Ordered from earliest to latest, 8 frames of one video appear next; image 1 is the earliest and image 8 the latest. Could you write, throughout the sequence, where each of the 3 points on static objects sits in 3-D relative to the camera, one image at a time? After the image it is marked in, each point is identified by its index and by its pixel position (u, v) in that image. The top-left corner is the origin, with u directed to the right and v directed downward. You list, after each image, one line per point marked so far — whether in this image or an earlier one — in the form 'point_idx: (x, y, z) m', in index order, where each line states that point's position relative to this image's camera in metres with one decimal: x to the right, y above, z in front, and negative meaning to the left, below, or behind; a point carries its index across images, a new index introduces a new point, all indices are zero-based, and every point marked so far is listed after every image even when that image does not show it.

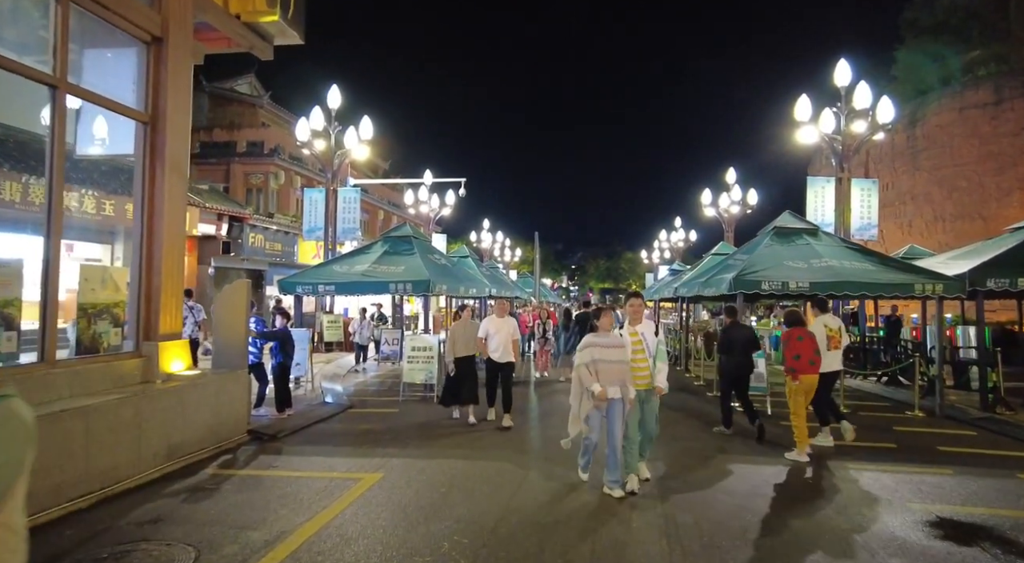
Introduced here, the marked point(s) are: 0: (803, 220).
0: (+6.5, +1.4, +13.6) m
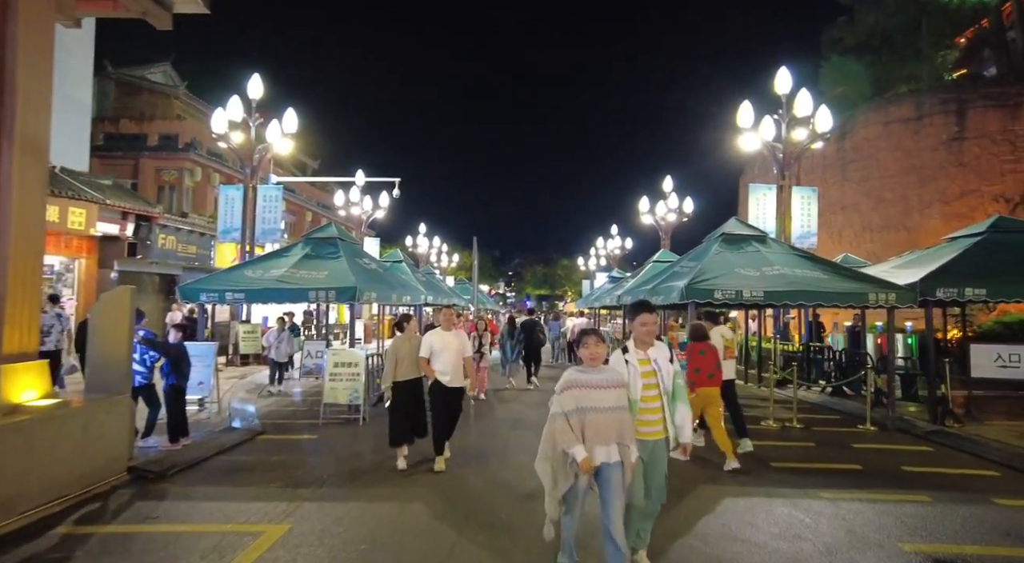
0: (+5.2, +1.2, +13.2) m
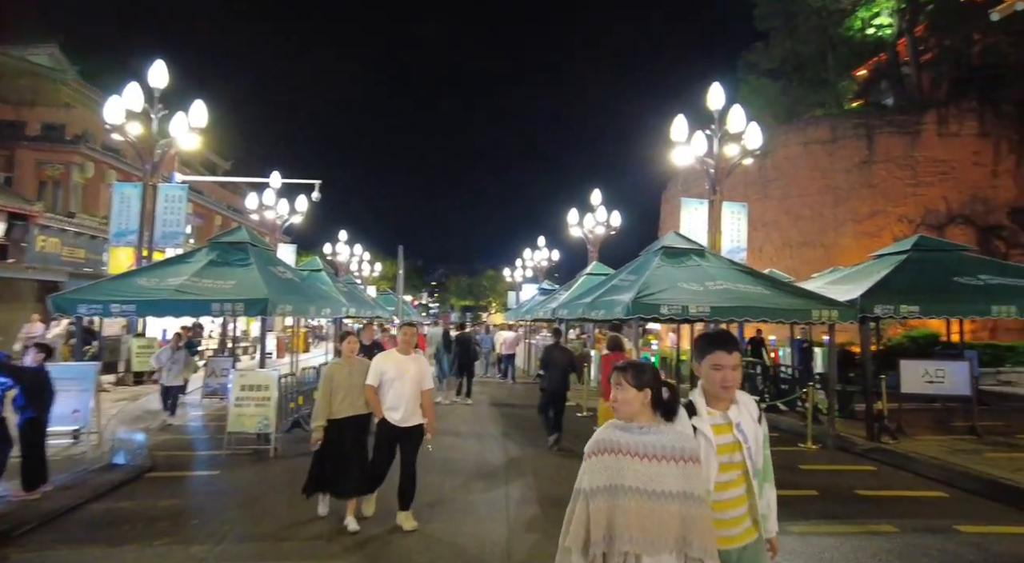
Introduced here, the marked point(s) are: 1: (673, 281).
0: (+3.8, +0.9, +12.9) m
1: (+2.9, 0.0, +10.9) m
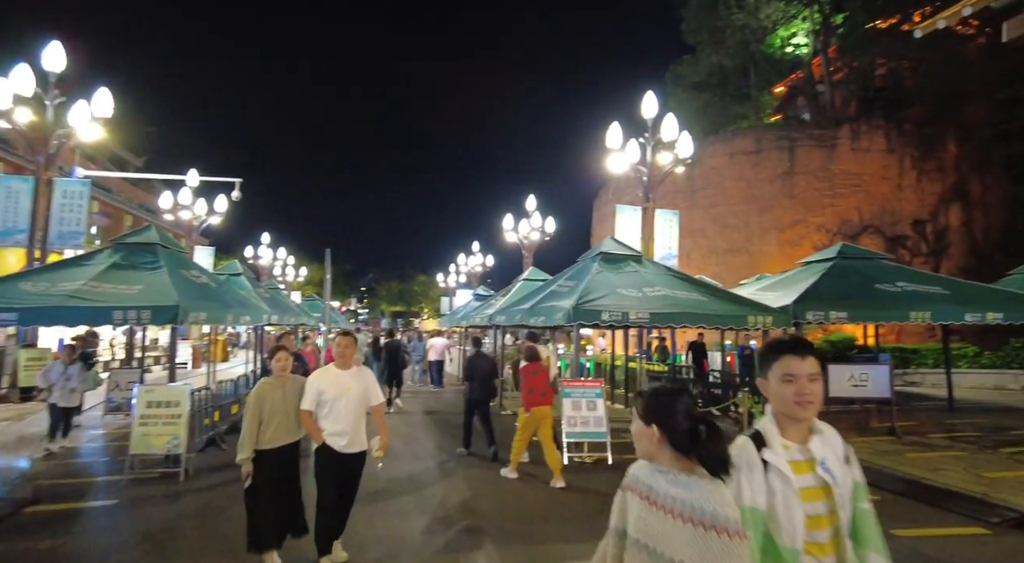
0: (+2.5, +0.7, +12.9) m
1: (+1.8, -0.1, +10.8) m
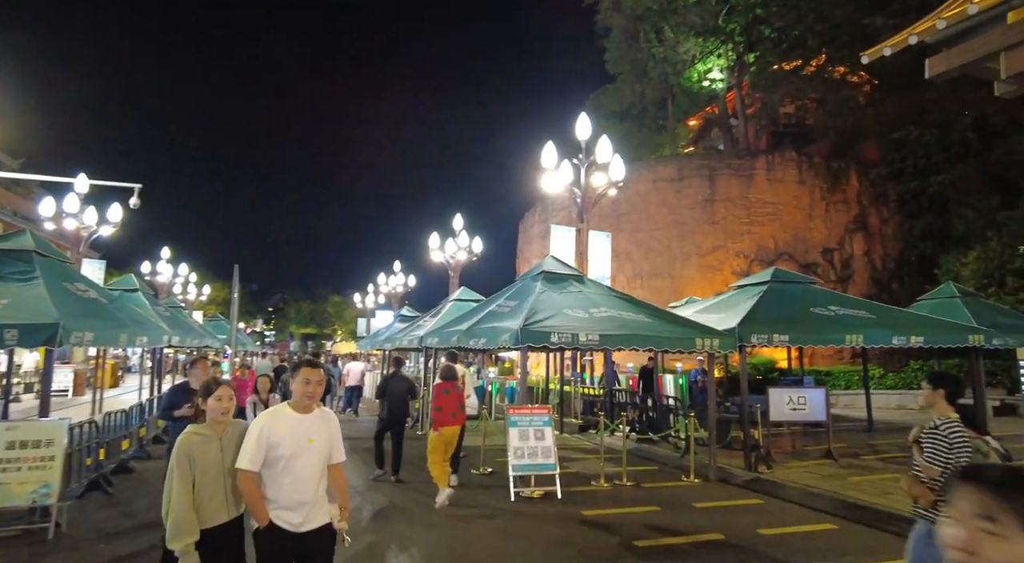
0: (+1.2, +0.3, +12.4) m
1: (+0.8, -0.4, +10.2) m
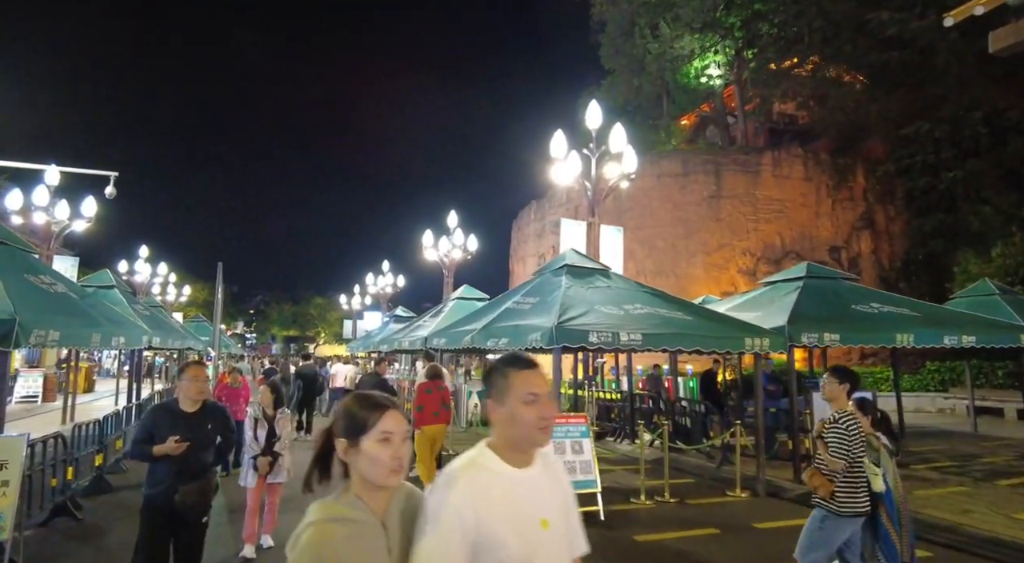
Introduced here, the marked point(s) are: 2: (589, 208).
0: (+1.5, +0.4, +11.4) m
1: (+1.2, -0.3, +9.2) m
2: (+2.1, +2.0, +16.4) m
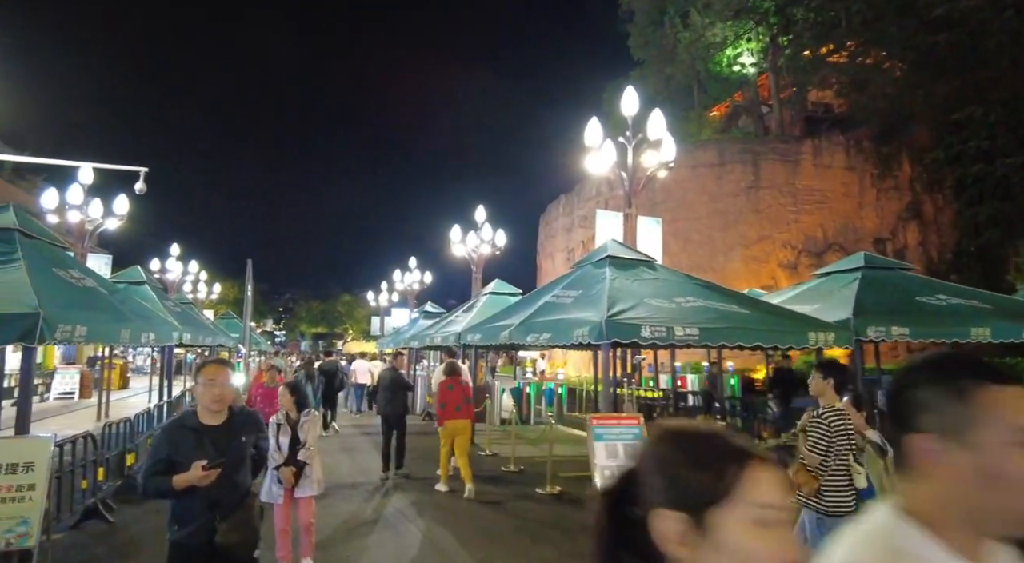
0: (+2.2, +0.5, +10.8) m
1: (+1.8, -0.2, +8.6) m
2: (+3.0, +2.2, +15.8) m
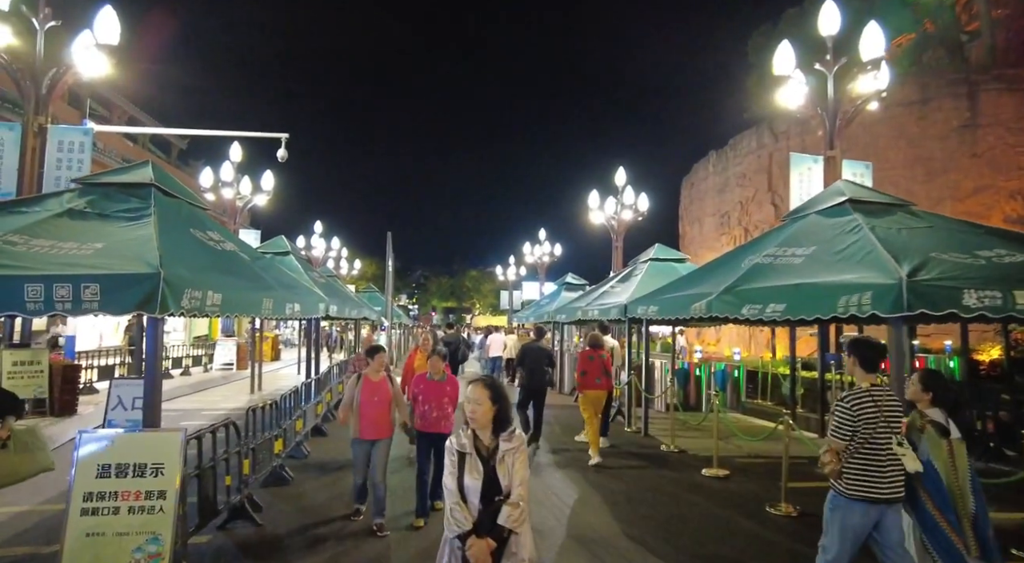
0: (+4.9, +1.2, +8.1) m
1: (+4.1, +0.3, +6.1) m
2: (+6.6, +3.0, +12.8) m
